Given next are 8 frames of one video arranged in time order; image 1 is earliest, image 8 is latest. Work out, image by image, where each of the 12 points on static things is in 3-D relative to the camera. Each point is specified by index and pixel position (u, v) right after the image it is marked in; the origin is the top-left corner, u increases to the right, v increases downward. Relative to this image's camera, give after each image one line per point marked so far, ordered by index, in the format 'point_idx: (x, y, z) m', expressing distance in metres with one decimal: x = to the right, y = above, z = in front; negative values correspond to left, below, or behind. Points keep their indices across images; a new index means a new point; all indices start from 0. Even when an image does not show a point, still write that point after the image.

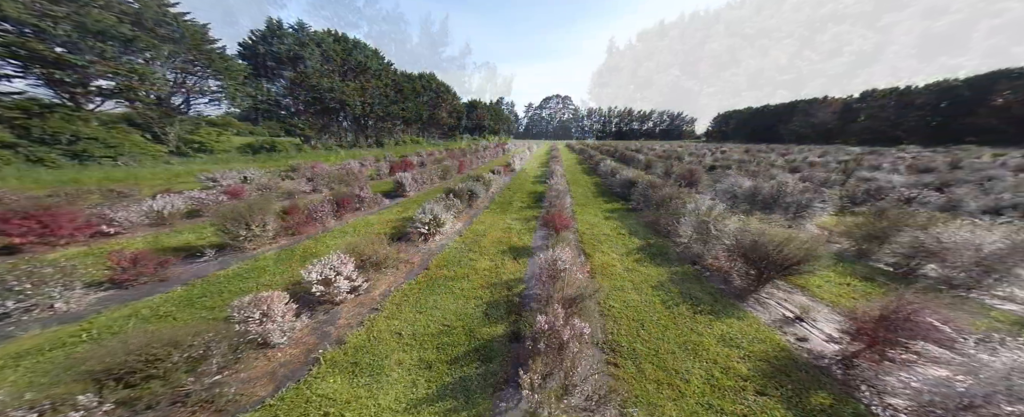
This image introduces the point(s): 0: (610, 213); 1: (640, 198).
0: (+4.9, -0.4, +12.4) m
1: (+6.6, +0.4, +12.9) m
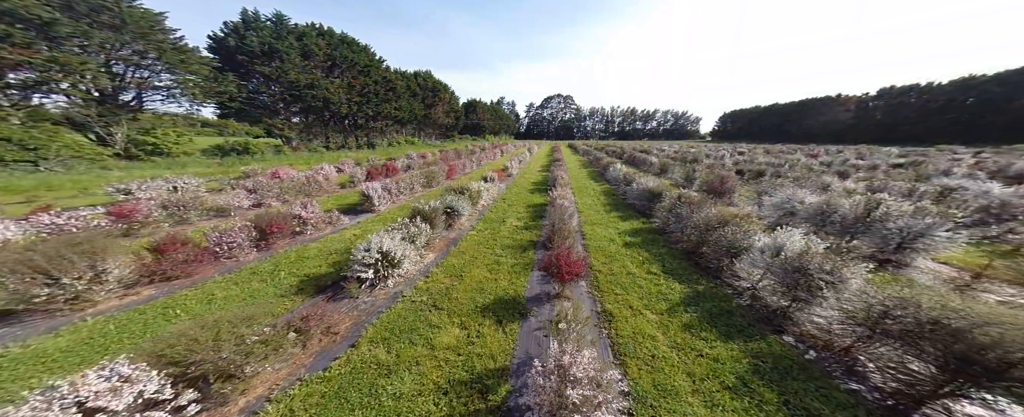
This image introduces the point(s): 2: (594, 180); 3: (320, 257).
0: (+4.6, -1.2, +9.6) m
1: (+6.3, -0.4, +10.1) m
2: (+6.0, +2.0, +18.5) m
3: (-5.7, -1.4, +7.4) m
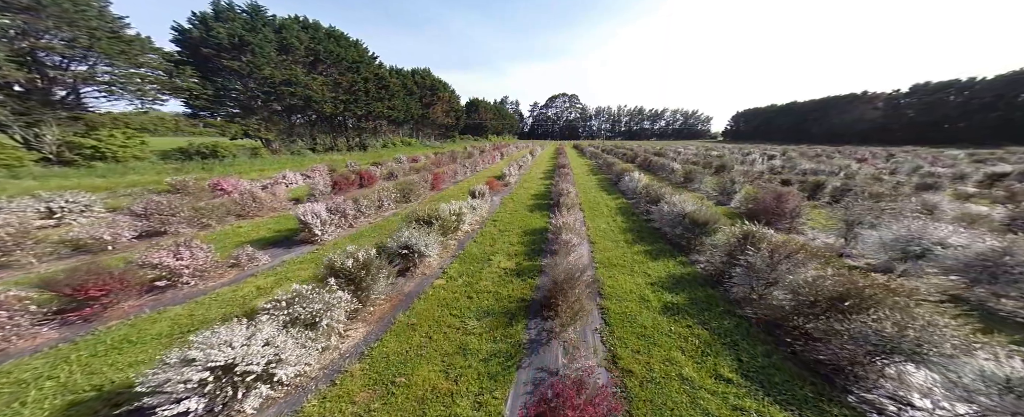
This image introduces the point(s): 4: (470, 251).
0: (+4.1, -2.2, +6.5) m
1: (+5.8, -1.5, +6.9) m
2: (+5.7, +1.0, +15.3) m
3: (-6.2, -2.4, +4.5) m
4: (-1.5, -1.4, +8.5) m
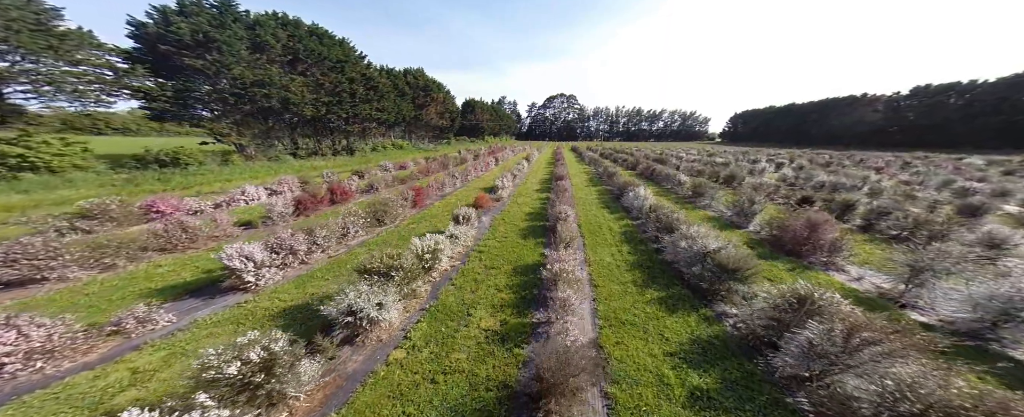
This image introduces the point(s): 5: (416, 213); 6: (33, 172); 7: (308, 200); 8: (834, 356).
0: (+3.7, -3.3, +4.8) m
1: (+5.4, -2.5, +5.3) m
2: (+5.2, 0.0, +13.7) m
3: (-6.6, -3.4, +2.7) m
4: (-2.0, -2.4, +6.8) m
5: (-5.0, -0.2, +13.1) m
6: (-25.8, +2.0, +13.6) m
7: (-9.9, +0.4, +12.2) m
8: (+5.6, -2.6, +4.3) m
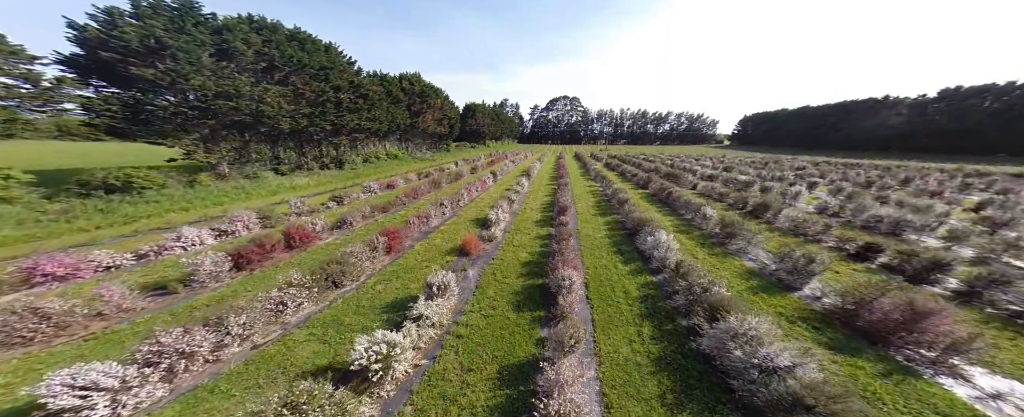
0: (+3.3, -5.3, +2.4) m
1: (+4.9, -4.6, +2.8) m
2: (+4.9, -2.1, +11.2) m
3: (-7.1, -5.5, +0.4) m
4: (-2.4, -4.5, +4.4) m
5: (-5.3, -2.3, +10.8) m
6: (-26.2, -0.1, +11.5) m
7: (-10.3, -1.6, +9.9) m
8: (+5.1, -4.6, +1.9) m
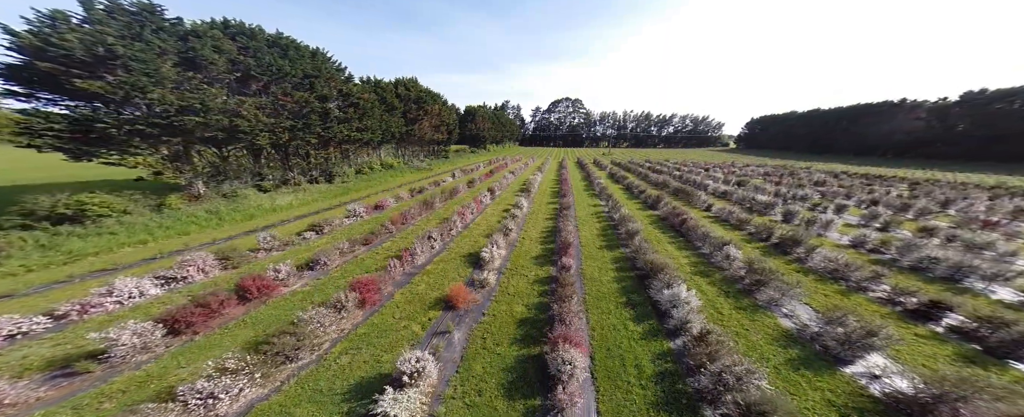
0: (+2.9, -7.1, +0.7) m
1: (+4.7, -6.3, +1.2) m
2: (+4.7, -3.8, +9.6) m
3: (-7.4, -7.2, -1.1) m
4: (-2.7, -6.2, +2.8) m
5: (-5.6, -4.0, +9.2) m
6: (-26.4, -1.7, +10.1) m
7: (-10.5, -3.4, +8.4) m
8: (+4.8, -6.4, +0.2) m
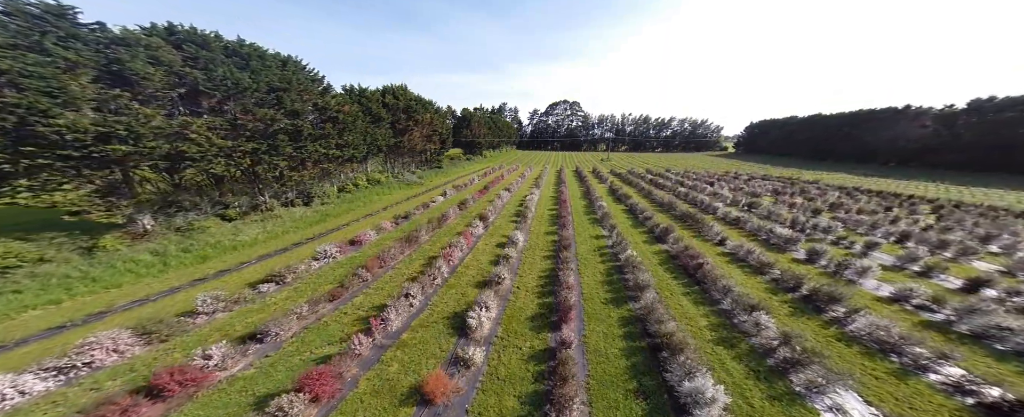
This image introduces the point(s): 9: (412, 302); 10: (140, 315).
0: (+2.7, -9.3, -1.1) m
1: (+4.4, -8.5, -0.6) m
2: (+4.4, -6.0, +7.8) m
3: (-7.6, -9.5, -3.1) m
4: (-2.9, -8.5, +1.0) m
5: (-5.9, -6.2, +7.3) m
6: (-26.7, -4.0, +8.0) m
7: (-10.8, -5.6, +6.4) m
8: (+4.6, -8.6, -1.6) m
9: (-4.6, -4.3, +11.2) m
10: (-14.0, -4.0, +9.4) m
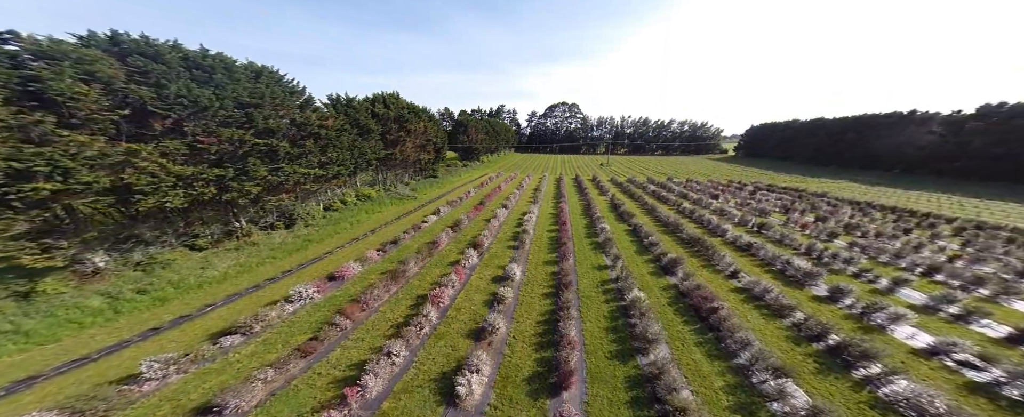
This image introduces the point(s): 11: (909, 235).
0: (+2.6, -11.1, -2.2) m
1: (+4.3, -10.4, -1.7) m
2: (+4.2, -7.8, +6.7) m
3: (-7.7, -11.3, -4.2) m
4: (-3.1, -10.3, -0.2) m
5: (-6.1, -8.0, +6.2) m
6: (-26.9, -5.7, +6.8) m
7: (-11.0, -7.4, +5.3) m
8: (+4.4, -10.4, -2.7) m
9: (-4.8, -6.1, +10.0) m
10: (-14.1, -5.8, +8.2) m
11: (+30.0, -2.0, +19.3) m
